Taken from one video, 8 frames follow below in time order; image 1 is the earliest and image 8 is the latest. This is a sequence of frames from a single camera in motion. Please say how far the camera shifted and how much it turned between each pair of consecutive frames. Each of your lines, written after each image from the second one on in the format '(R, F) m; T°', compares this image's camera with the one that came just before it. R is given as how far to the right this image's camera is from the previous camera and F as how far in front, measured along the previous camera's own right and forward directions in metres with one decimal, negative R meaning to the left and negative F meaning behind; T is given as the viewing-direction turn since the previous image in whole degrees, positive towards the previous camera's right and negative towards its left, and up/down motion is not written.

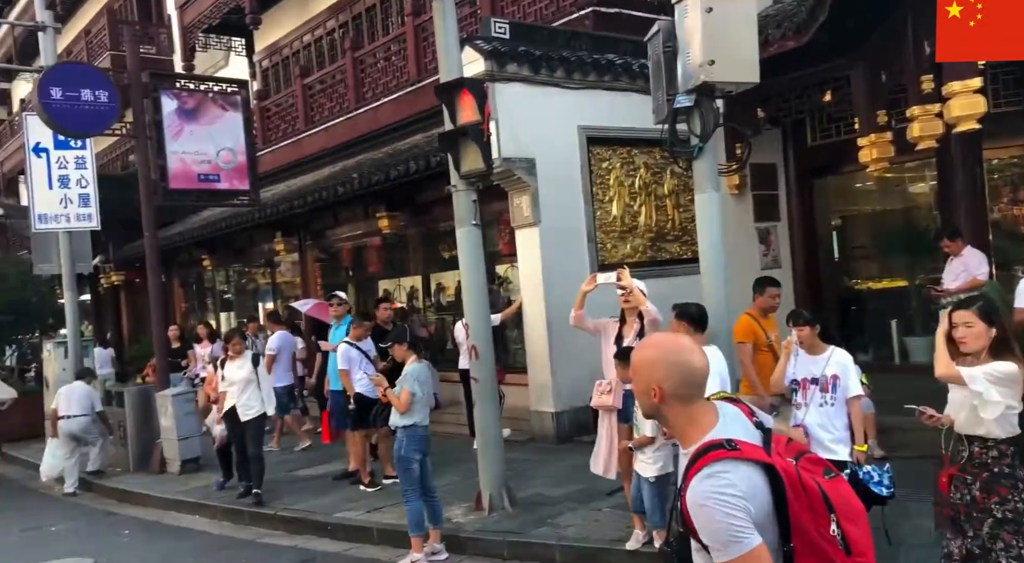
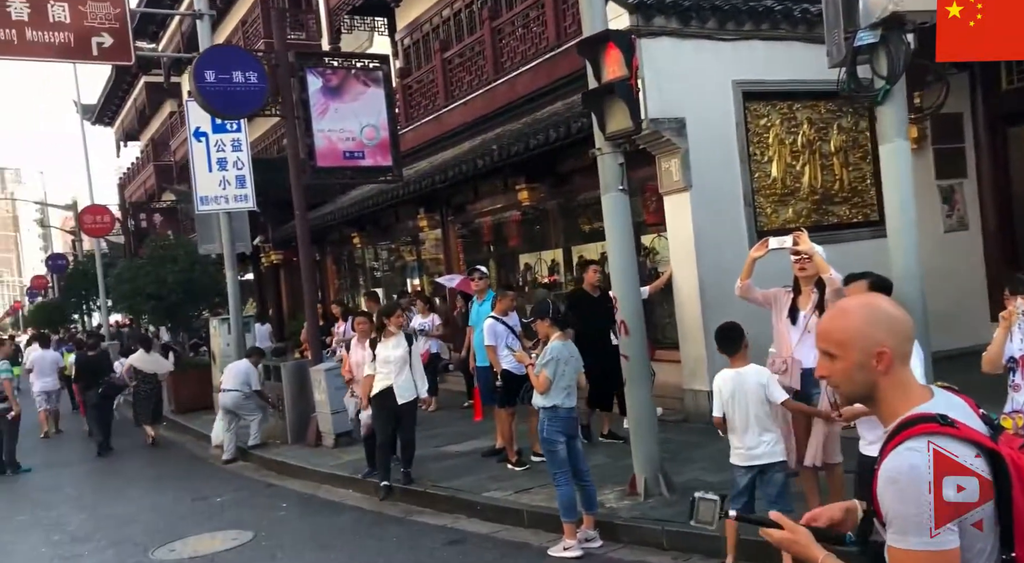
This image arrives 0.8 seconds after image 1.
(0.0, +0.4) m; -8°
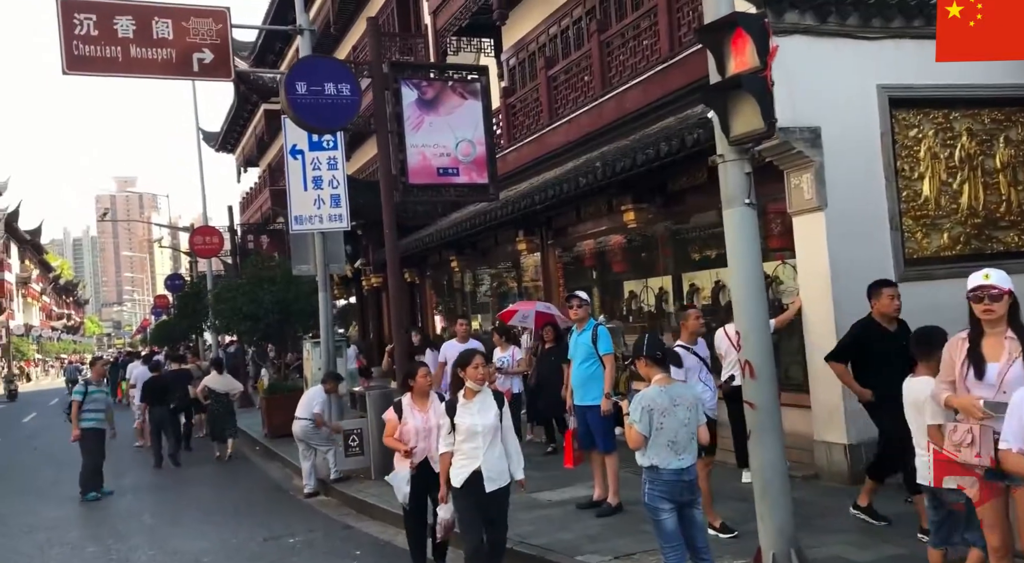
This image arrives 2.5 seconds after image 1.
(0.0, +0.9) m; -6°
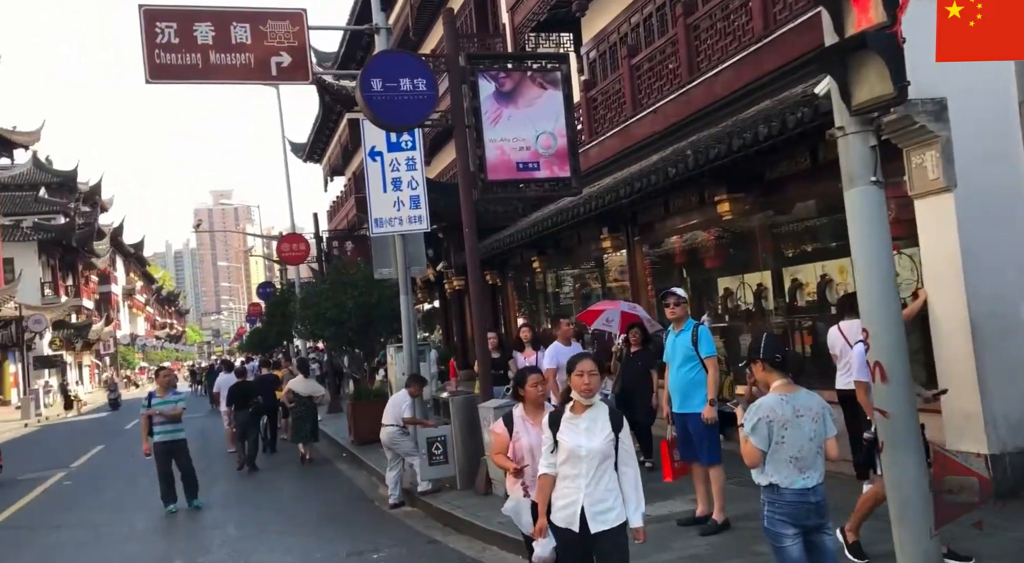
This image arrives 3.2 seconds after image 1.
(0.0, +0.5) m; -5°
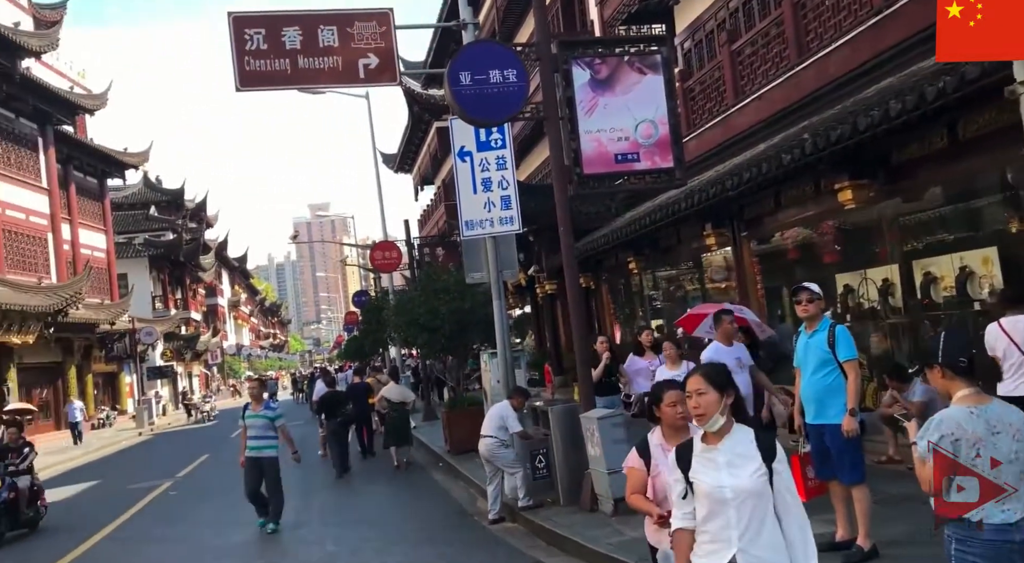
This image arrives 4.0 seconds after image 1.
(-0.1, +0.6) m; -5°
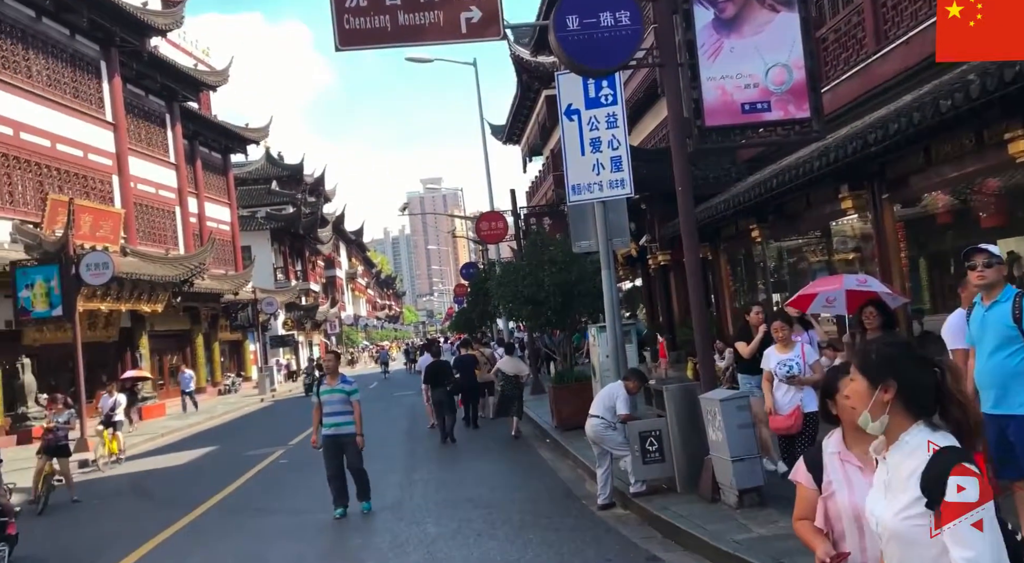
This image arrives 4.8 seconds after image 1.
(0.0, +0.8) m; -6°
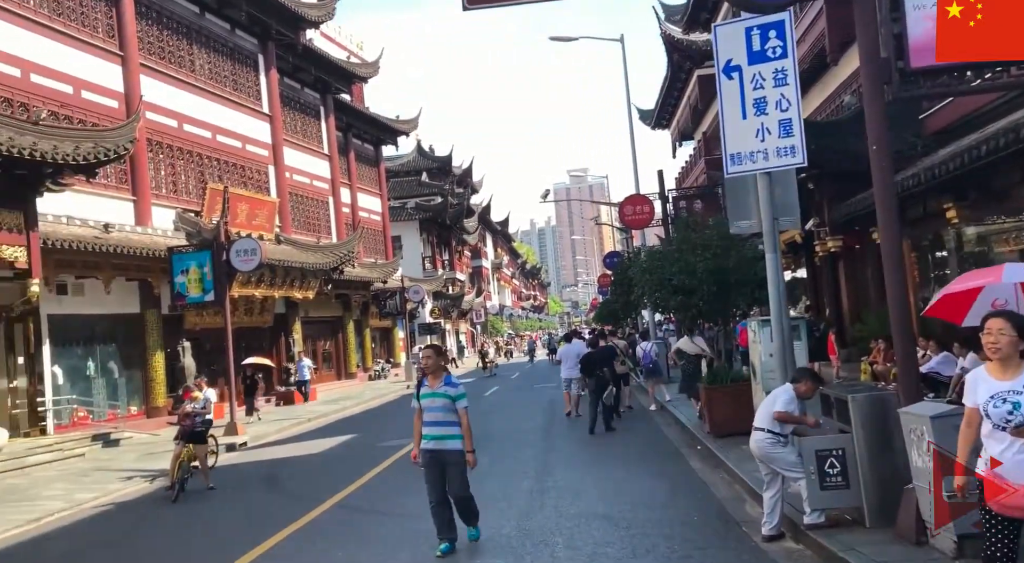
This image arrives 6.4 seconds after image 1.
(0.0, +1.5) m; -8°
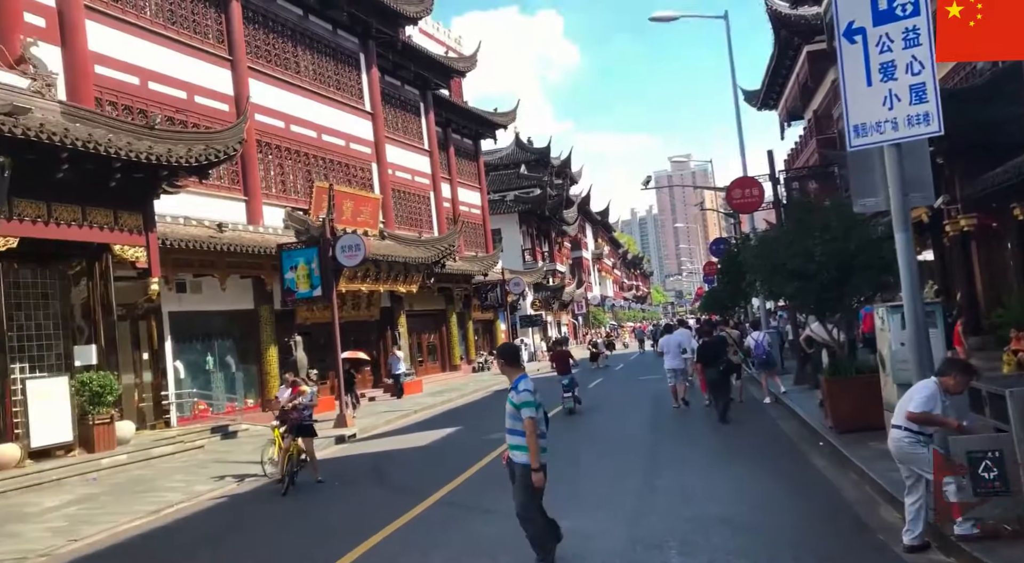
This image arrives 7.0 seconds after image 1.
(0.0, +0.6) m; -6°
